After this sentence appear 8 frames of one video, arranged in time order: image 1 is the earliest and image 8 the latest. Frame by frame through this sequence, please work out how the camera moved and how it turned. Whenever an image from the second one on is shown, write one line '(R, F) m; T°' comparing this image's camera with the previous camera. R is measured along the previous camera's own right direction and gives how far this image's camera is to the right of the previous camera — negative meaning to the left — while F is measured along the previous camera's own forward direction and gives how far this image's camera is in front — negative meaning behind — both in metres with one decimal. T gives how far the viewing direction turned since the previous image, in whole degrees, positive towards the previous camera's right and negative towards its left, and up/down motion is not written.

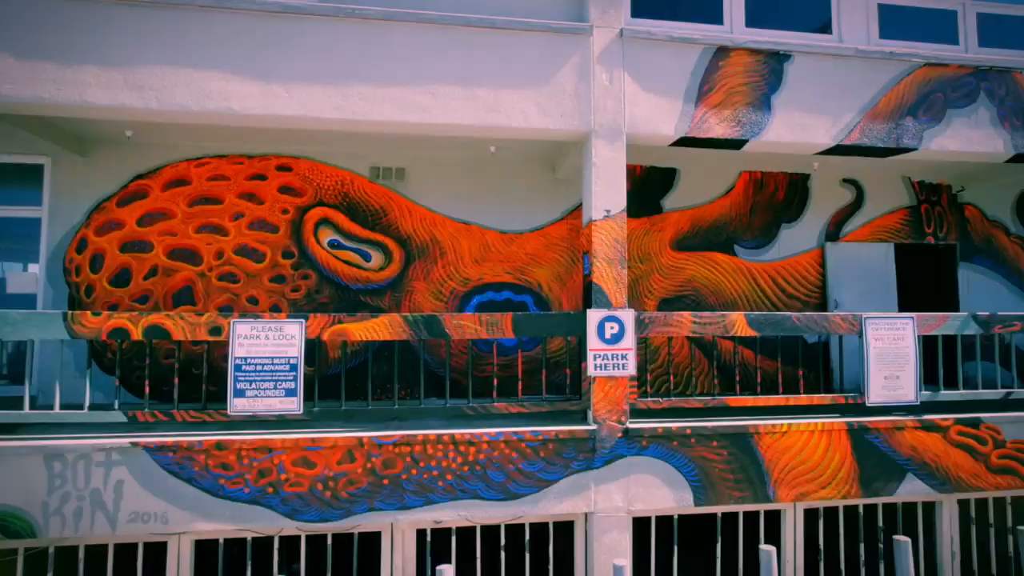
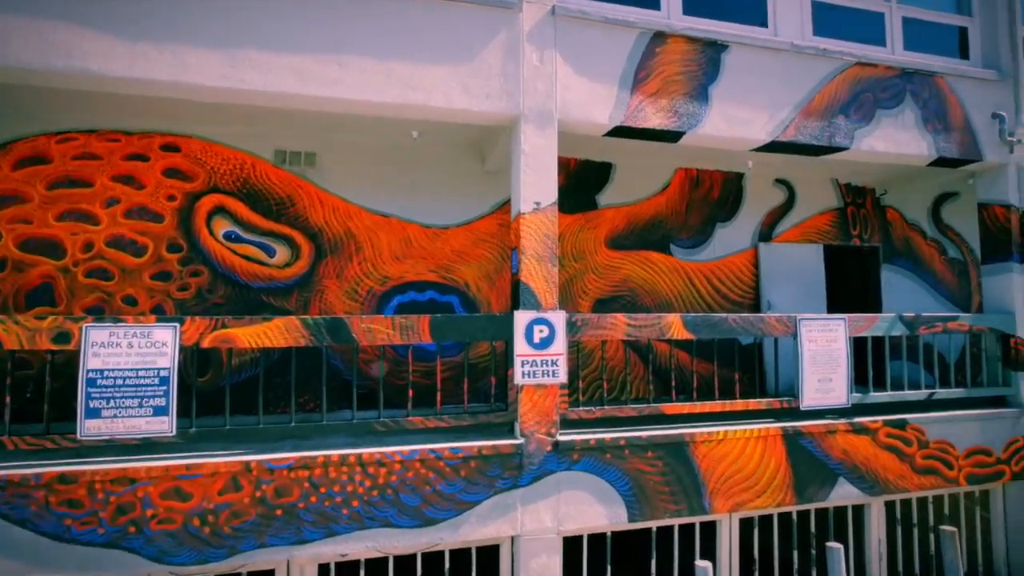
(+0.2, +0.6) m; +6°
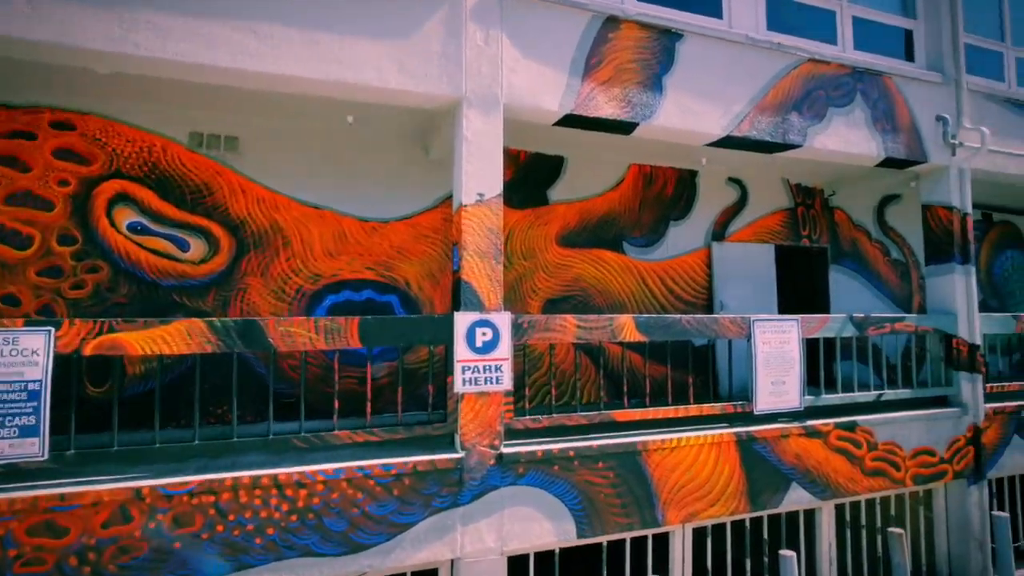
(+0.1, +0.4) m; +5°
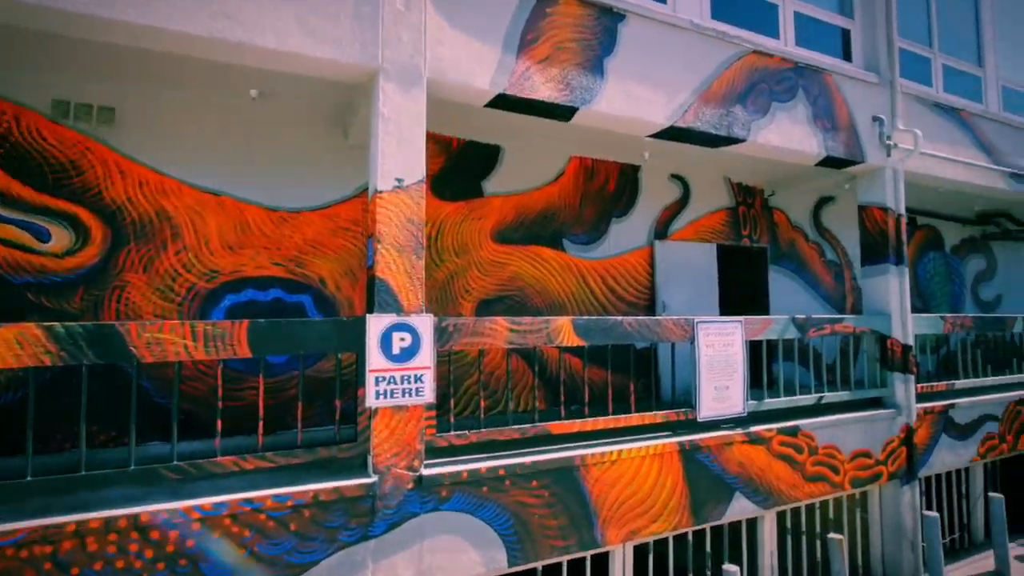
(+0.2, +0.5) m; +6°
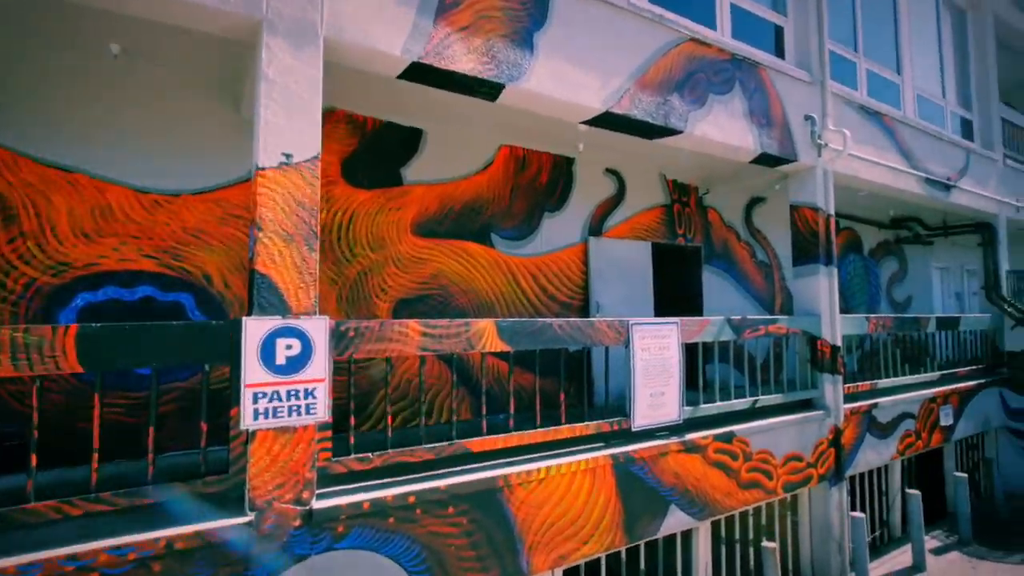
(+0.2, +0.6) m; +7°
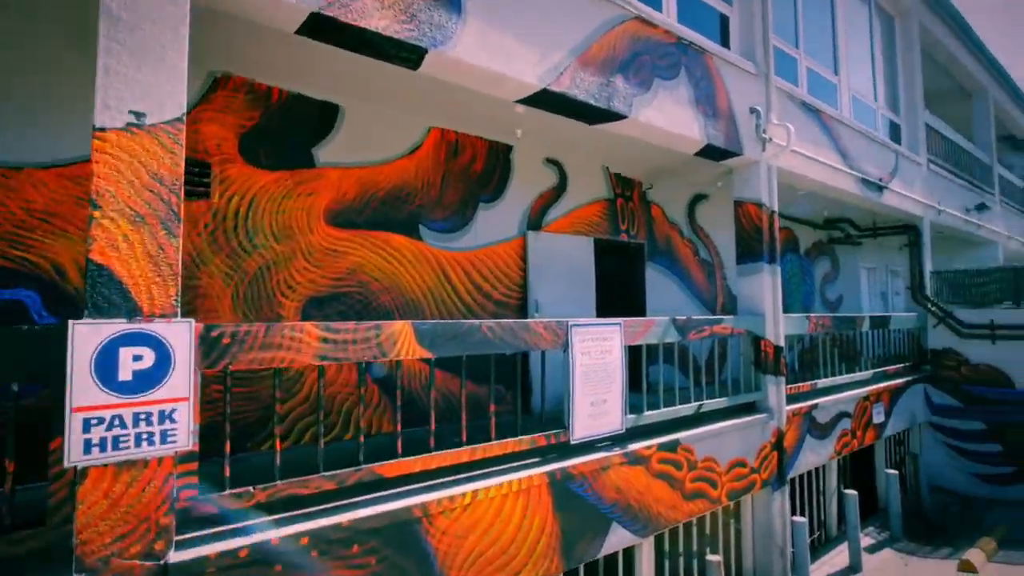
(+0.2, +0.6) m; +6°
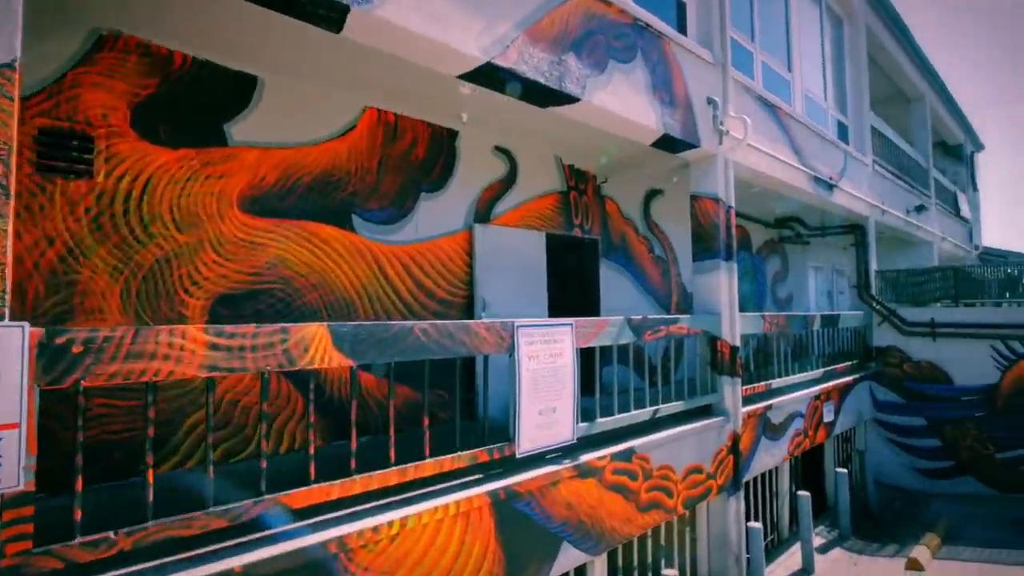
(+0.1, +0.5) m; +5°
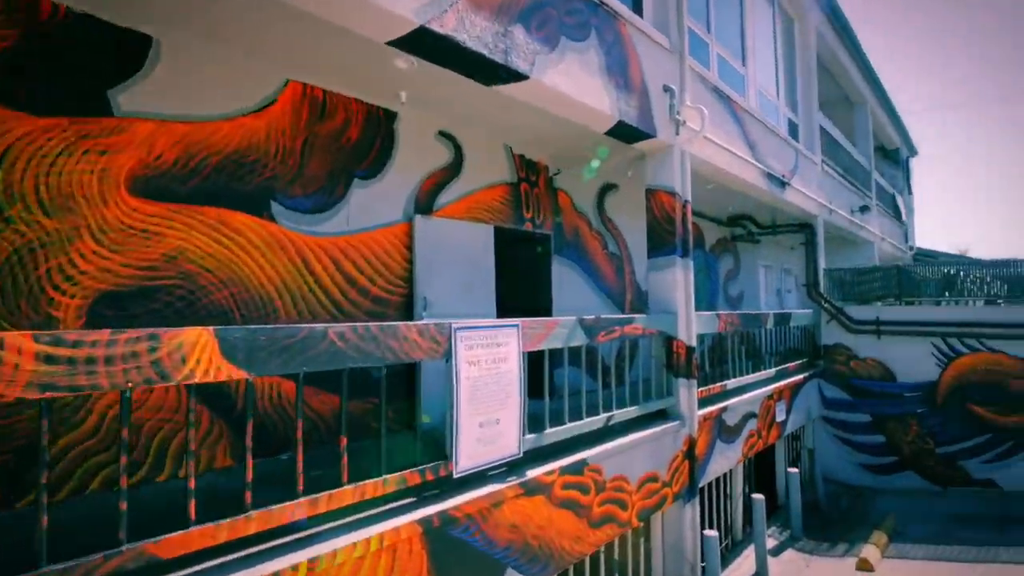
(+0.1, +0.5) m; +5°
